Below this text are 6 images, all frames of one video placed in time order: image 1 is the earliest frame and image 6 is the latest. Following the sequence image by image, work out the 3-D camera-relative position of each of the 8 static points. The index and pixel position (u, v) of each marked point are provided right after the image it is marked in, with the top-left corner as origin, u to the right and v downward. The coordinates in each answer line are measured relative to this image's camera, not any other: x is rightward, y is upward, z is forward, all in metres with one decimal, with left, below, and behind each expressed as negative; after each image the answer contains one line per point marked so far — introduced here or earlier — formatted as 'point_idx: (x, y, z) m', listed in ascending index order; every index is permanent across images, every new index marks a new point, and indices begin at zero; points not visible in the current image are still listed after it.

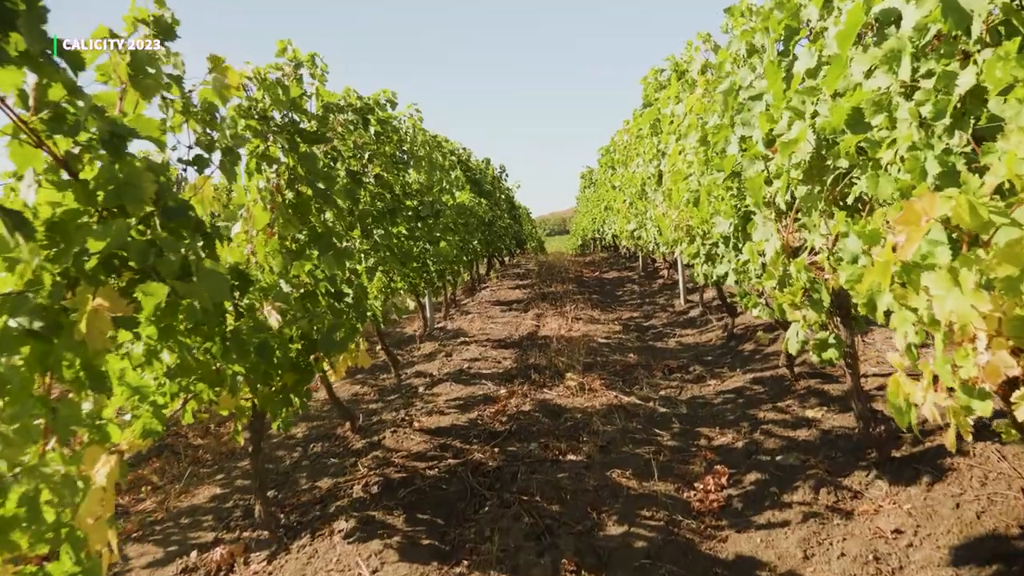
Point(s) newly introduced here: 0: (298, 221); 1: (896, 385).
0: (-1.6, +0.5, +4.5) m
1: (+1.7, -0.4, +2.6) m
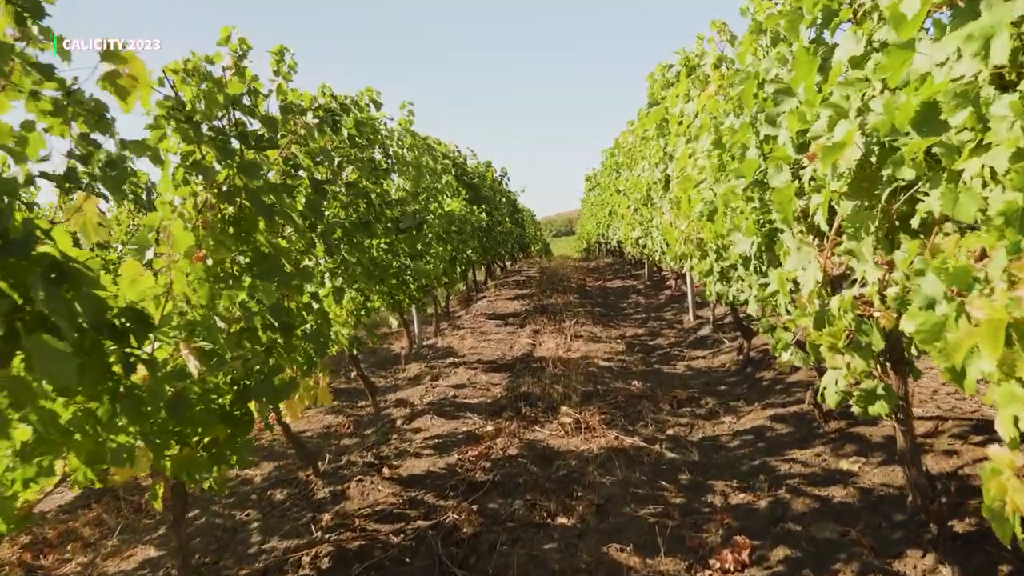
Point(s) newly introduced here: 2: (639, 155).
0: (-1.8, +0.3, +3.8) m
1: (+1.5, -0.6, +1.8) m
2: (+2.2, +2.3, +10.0) m
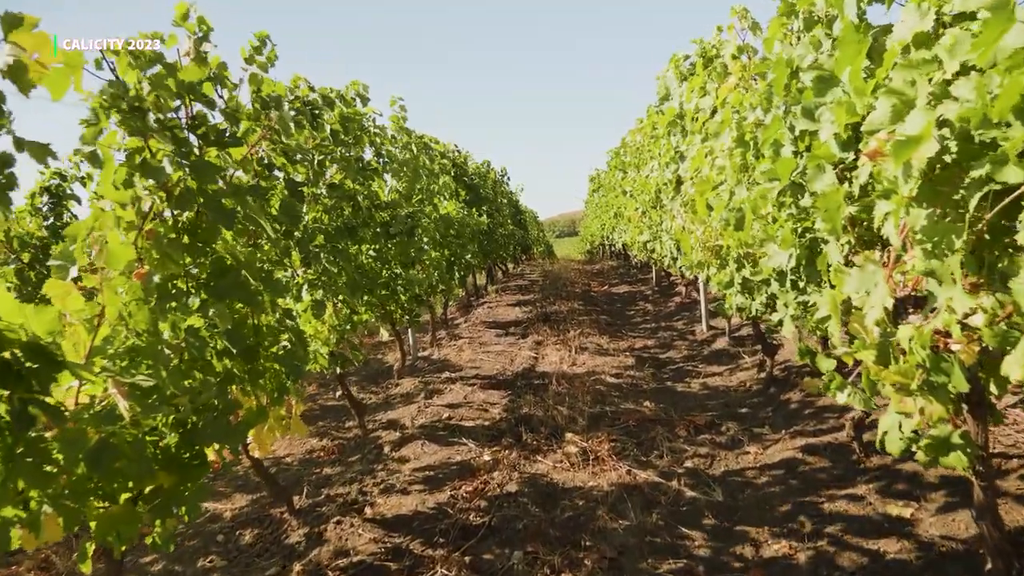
0: (-1.8, +0.2, +3.3) m
1: (+1.5, -0.7, +1.3) m
2: (+2.2, +2.2, +9.5) m
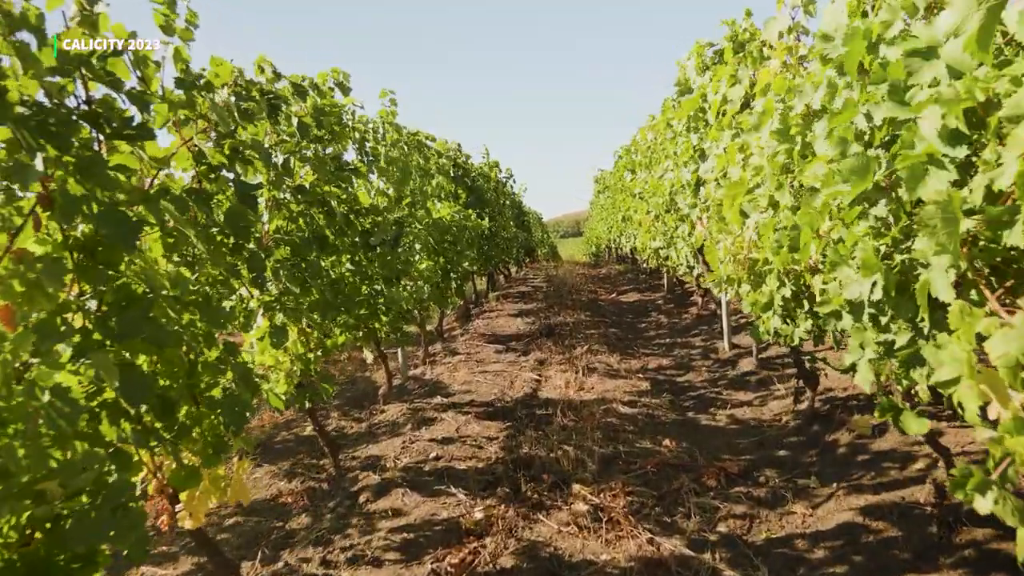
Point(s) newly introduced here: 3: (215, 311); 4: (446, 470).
0: (-1.8, 0.0, +2.5) m
1: (+1.5, -0.9, +0.5) m
2: (+2.2, +2.0, +8.6) m
3: (-1.6, -0.1, +3.2) m
4: (-0.5, -1.5, +4.8) m
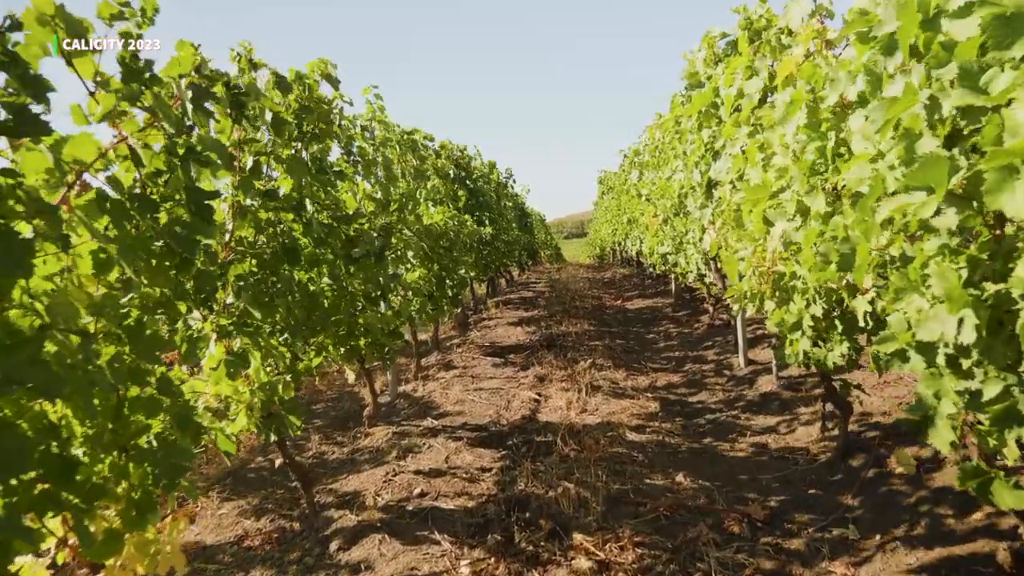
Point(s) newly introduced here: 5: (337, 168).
0: (-1.9, -0.1, +1.9) m
1: (+1.4, -1.0, -0.1) m
2: (+2.2, +1.9, +8.1) m
3: (-1.7, -0.3, +2.7) m
4: (-0.6, -1.6, +4.2) m
5: (-1.6, +1.1, +5.3) m
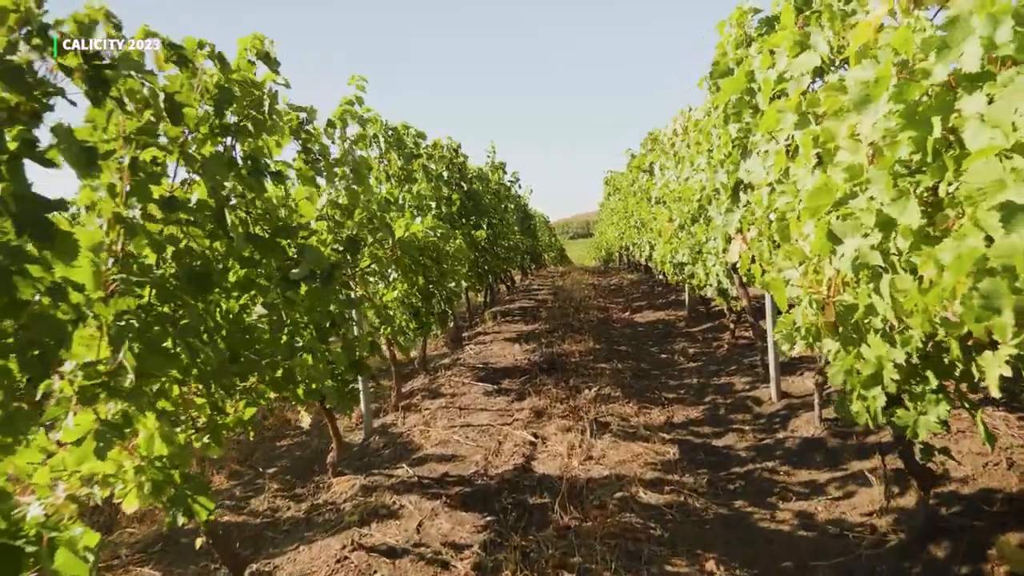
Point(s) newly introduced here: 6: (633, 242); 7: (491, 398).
0: (-2.0, -0.3, +1.0) m
1: (+1.2, -1.2, -1.1) m
2: (+2.1, +1.7, +7.1) m
3: (-1.8, -0.5, +1.7) m
4: (-0.7, -1.8, +3.3) m
5: (-1.7, +0.9, +4.4) m
6: (+3.4, +1.4, +16.4) m
7: (-0.2, -1.2, +6.6) m
